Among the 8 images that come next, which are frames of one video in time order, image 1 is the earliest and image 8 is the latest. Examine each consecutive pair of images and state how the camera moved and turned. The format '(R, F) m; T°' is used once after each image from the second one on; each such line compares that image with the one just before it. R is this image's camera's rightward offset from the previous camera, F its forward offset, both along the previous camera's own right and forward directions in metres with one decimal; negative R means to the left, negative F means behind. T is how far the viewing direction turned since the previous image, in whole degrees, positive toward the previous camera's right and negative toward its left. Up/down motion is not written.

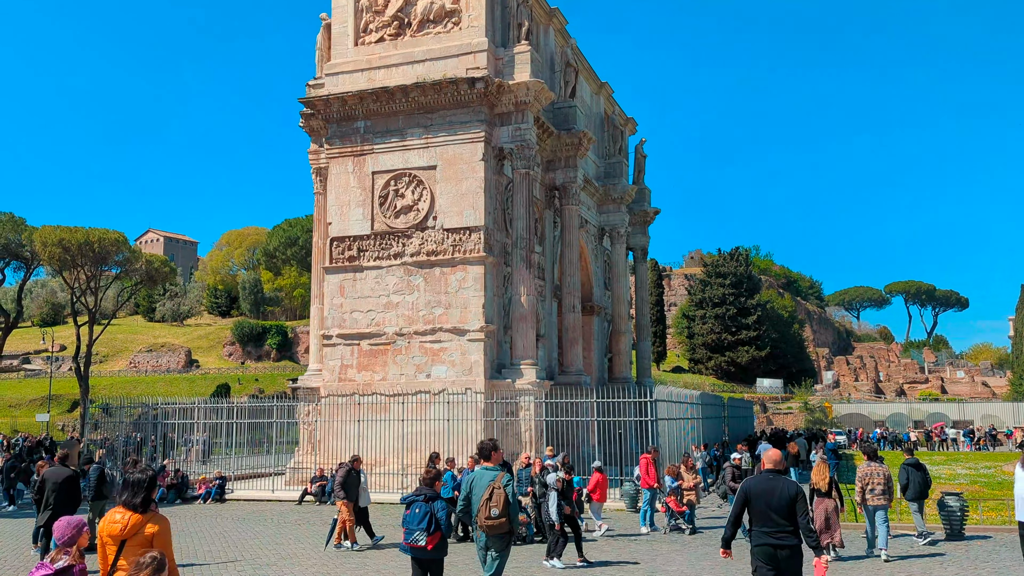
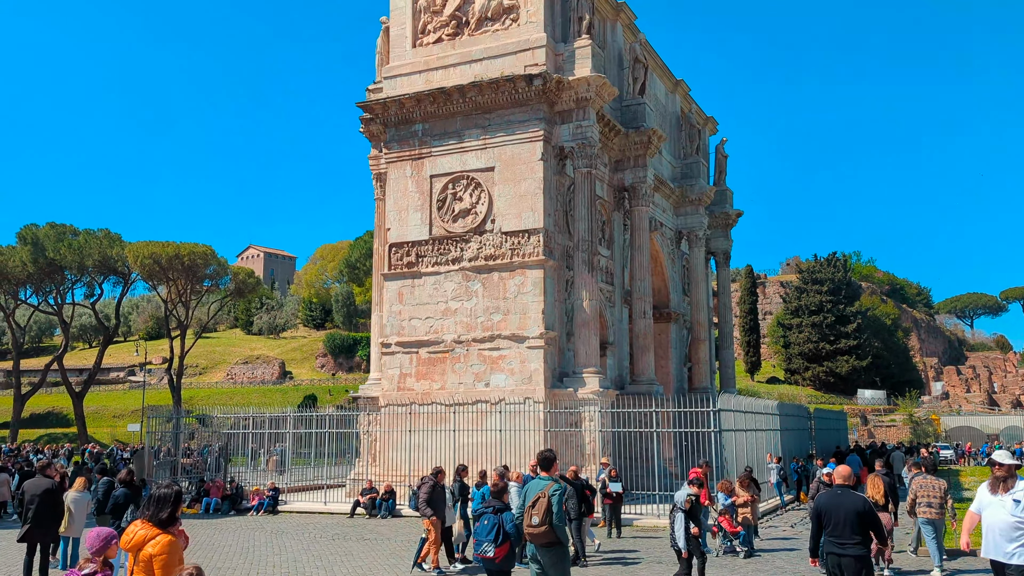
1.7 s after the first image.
(+0.8, +1.0) m; -6°
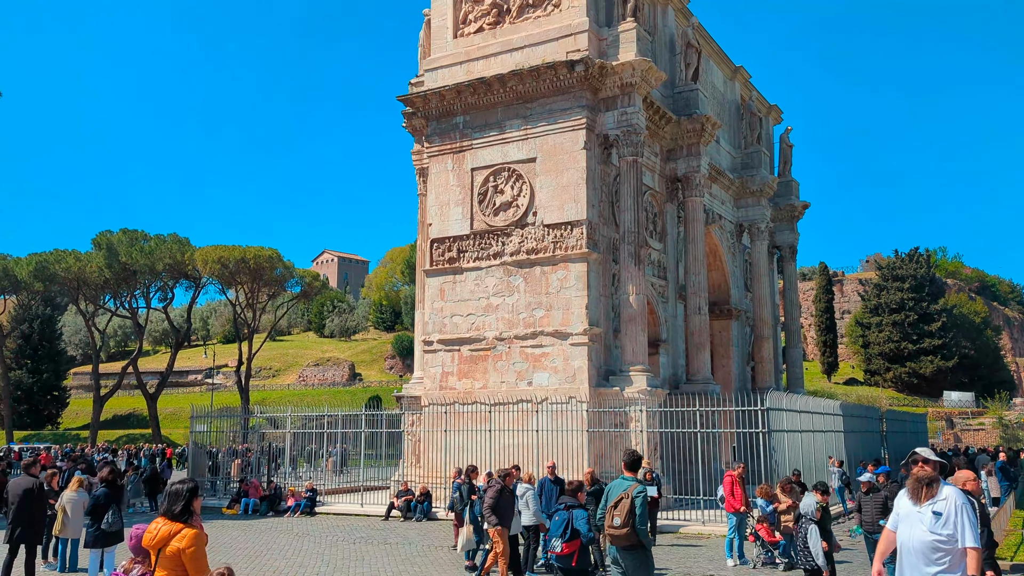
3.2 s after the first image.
(+0.8, +0.8) m; -5°
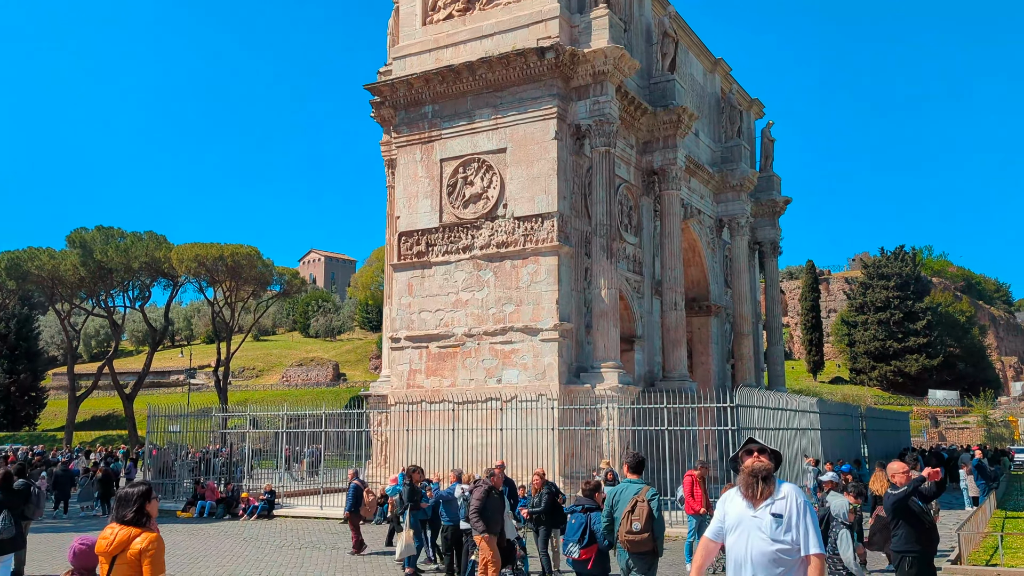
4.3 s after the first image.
(+0.5, +0.6) m; +1°
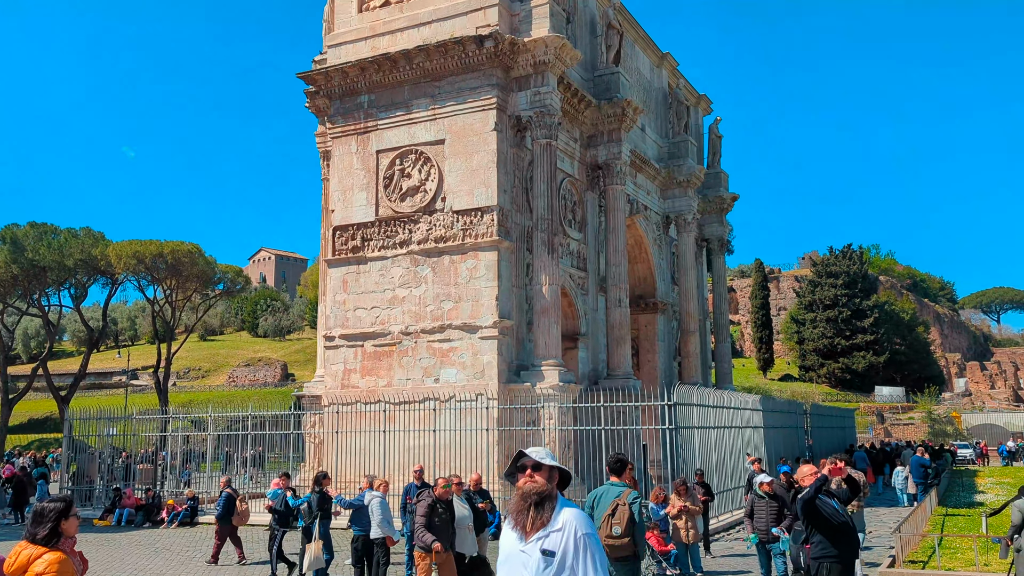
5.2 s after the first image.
(+0.4, +0.6) m; +3°
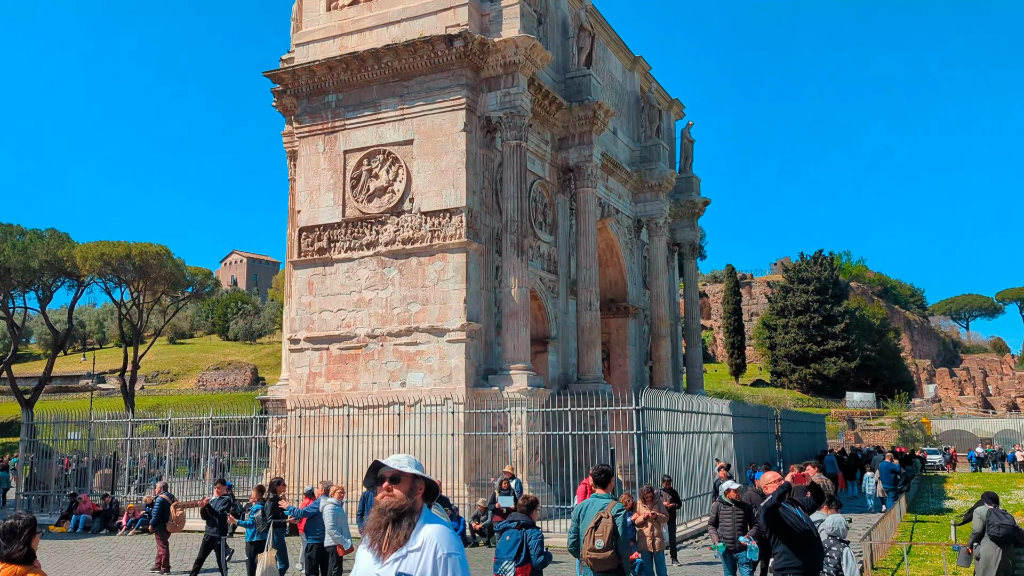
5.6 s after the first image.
(+0.1, +0.2) m; +2°
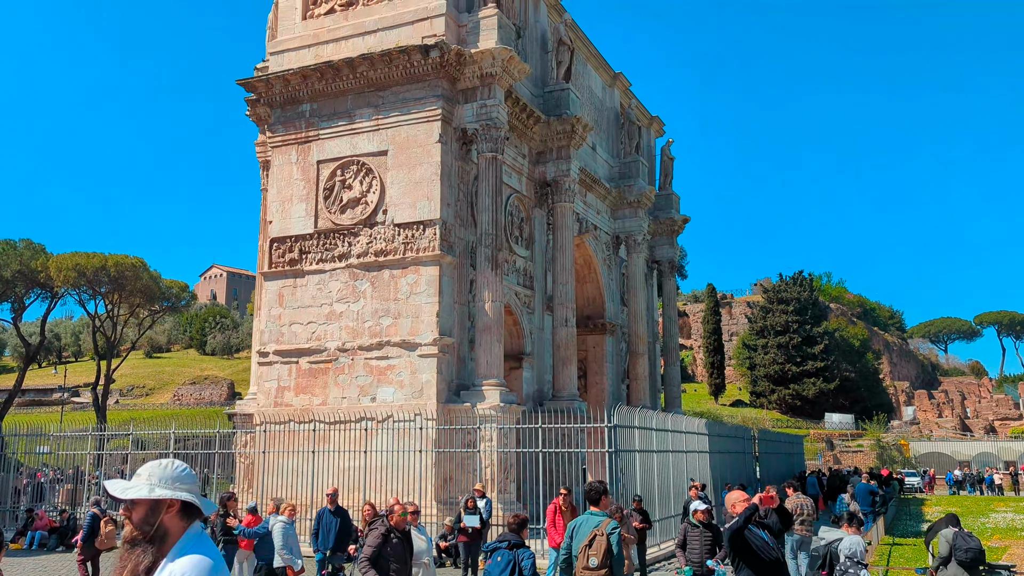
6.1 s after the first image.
(+0.2, +0.3) m; +1°
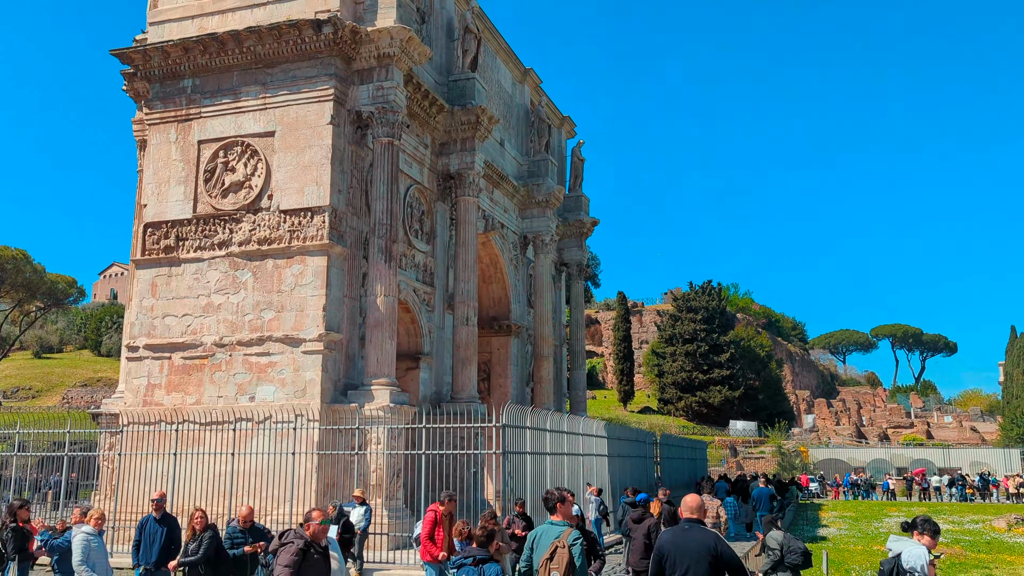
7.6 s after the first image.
(+0.4, +1.0) m; +5°
